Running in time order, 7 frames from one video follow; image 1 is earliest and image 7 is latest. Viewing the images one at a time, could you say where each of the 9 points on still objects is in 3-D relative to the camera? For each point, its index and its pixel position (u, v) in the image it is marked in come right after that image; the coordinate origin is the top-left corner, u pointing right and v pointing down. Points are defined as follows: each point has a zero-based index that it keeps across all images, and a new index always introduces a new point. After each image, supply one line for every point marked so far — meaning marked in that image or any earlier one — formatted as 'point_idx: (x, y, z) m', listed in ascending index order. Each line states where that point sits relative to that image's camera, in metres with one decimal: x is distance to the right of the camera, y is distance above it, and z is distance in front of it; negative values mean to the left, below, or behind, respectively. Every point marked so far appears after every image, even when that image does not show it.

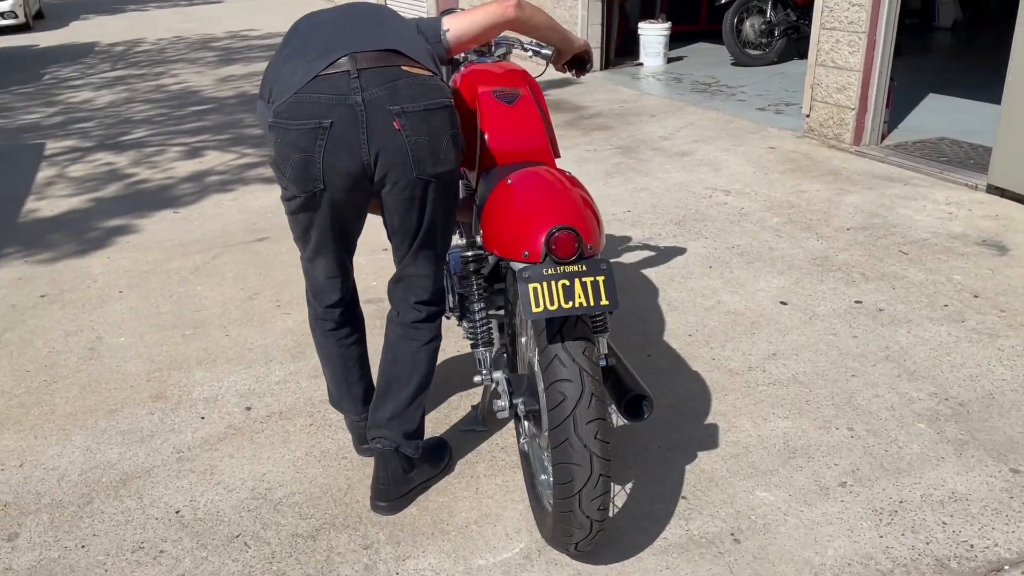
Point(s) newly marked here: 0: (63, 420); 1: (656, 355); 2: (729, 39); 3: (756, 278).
0: (-1.8, -0.5, +3.5) m
1: (+0.6, -0.3, +3.7) m
2: (+2.6, +3.0, +10.5) m
3: (+1.2, 0.0, +4.4) m
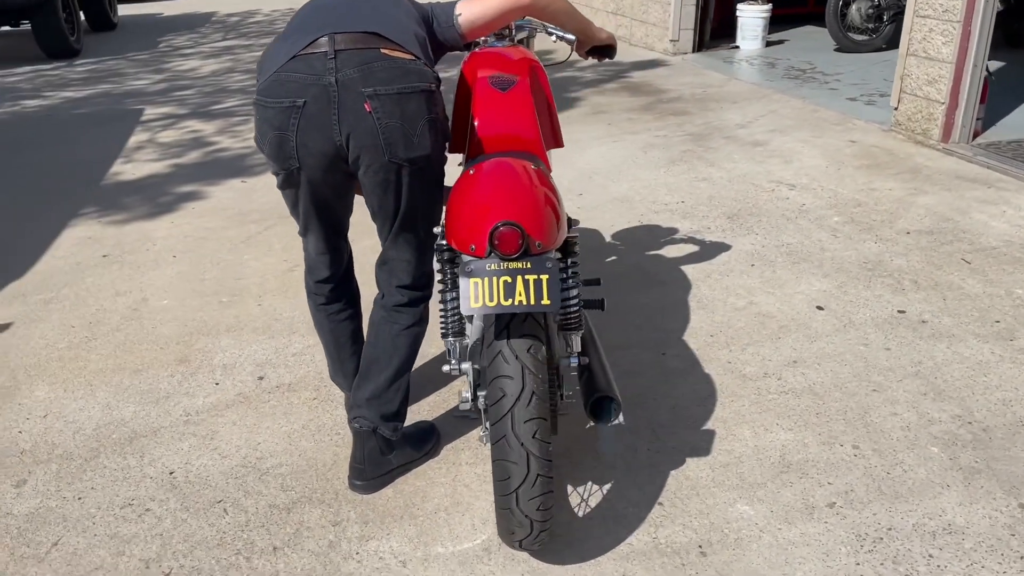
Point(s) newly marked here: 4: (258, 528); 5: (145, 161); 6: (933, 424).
0: (-1.8, -0.4, +3.6) m
1: (+0.7, -0.3, +3.6) m
2: (+3.7, +3.0, +10.0) m
3: (+1.4, 0.0, +4.2) m
4: (-0.8, -0.7, +2.7) m
5: (-2.9, +1.0, +7.0) m
6: (+1.5, -0.5, +3.0) m
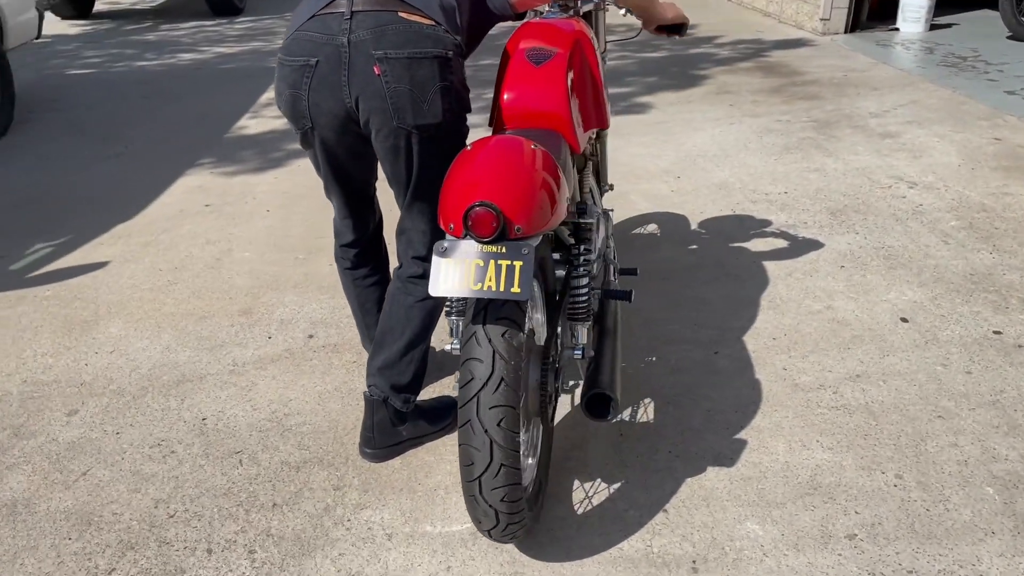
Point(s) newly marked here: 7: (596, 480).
0: (-1.5, -0.1, +3.8) m
1: (+0.8, -0.3, +3.4) m
2: (+5.1, +2.9, +9.0) m
3: (+1.7, 0.0, +3.9) m
4: (-0.8, -0.6, +2.7) m
5: (-2.0, +1.4, +7.3) m
6: (+1.5, -0.5, +2.7) m
7: (+0.3, -0.6, +2.7) m
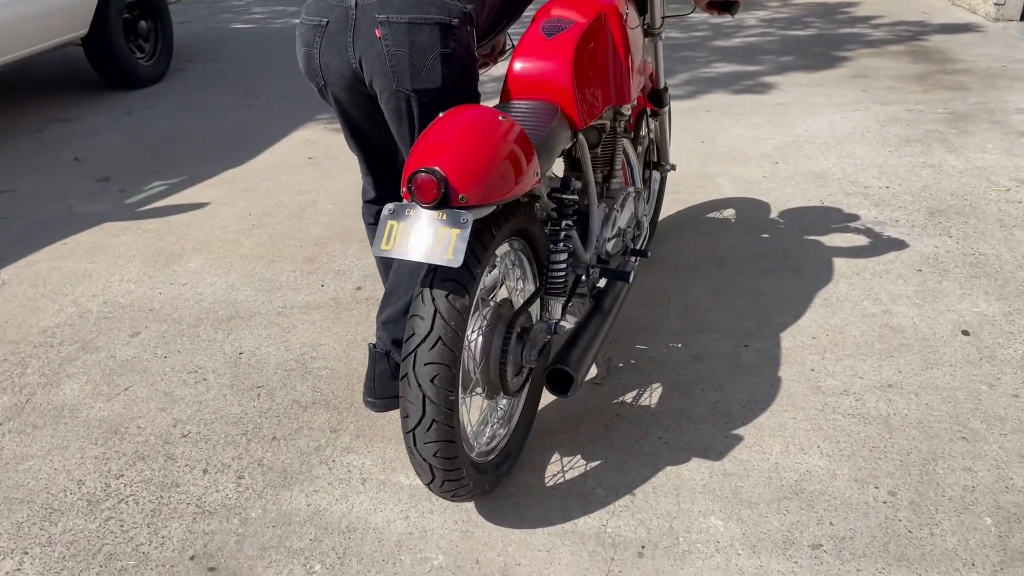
0: (-1.3, +0.1, +4.1) m
1: (+0.9, -0.2, +3.3) m
2: (+6.5, +2.6, +7.9) m
3: (+1.9, 0.0, +3.6) m
4: (-0.8, -0.4, +2.9) m
5: (-1.0, +1.8, +7.5) m
6: (+1.4, -0.6, +2.5) m
7: (+0.2, -0.5, +2.7) m
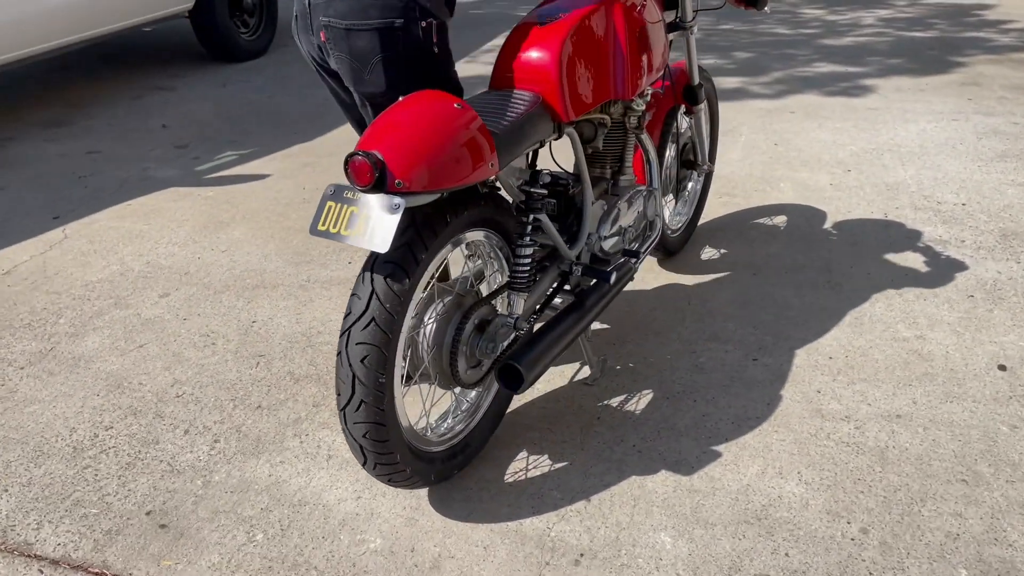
0: (-1.1, +0.3, +4.3) m
1: (+0.9, -0.3, +3.1) m
2: (+7.2, +2.2, +6.9) m
3: (+1.9, -0.1, +3.3) m
4: (-0.9, -0.3, +3.0) m
5: (-0.3, +2.0, +7.6) m
6: (+1.3, -0.7, +2.3) m
7: (+0.1, -0.5, +2.6) m
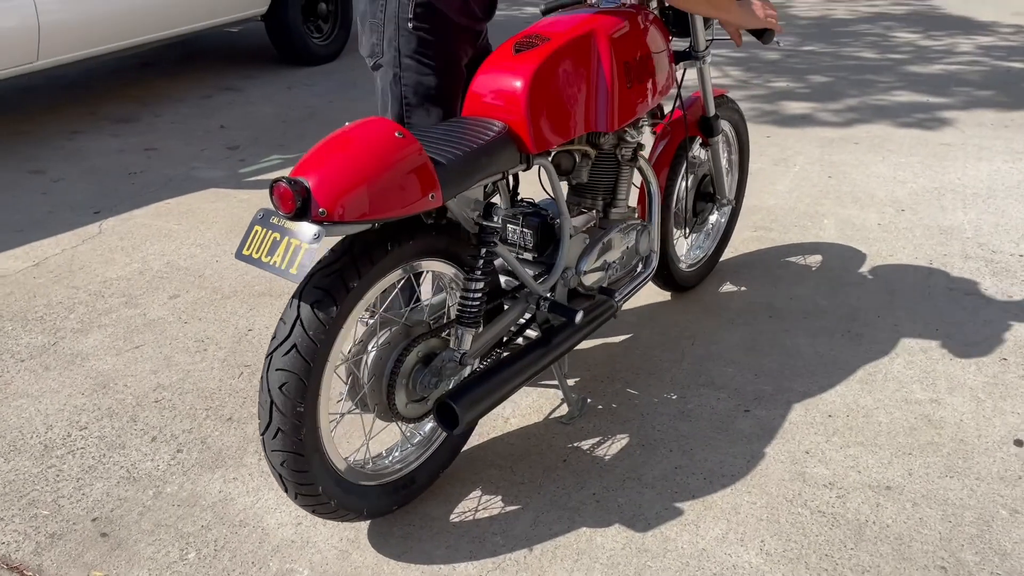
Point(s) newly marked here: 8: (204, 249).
0: (-1.0, +0.2, +4.3) m
1: (+0.8, -0.4, +2.9) m
2: (+7.7, +1.5, +6.1) m
3: (+1.8, -0.4, +3.0) m
4: (-0.9, -0.4, +3.0) m
5: (+0.3, +1.8, +7.5) m
6: (+1.1, -0.8, +2.0) m
7: (0.0, -0.6, +2.6) m
8: (-1.5, +0.2, +4.2) m
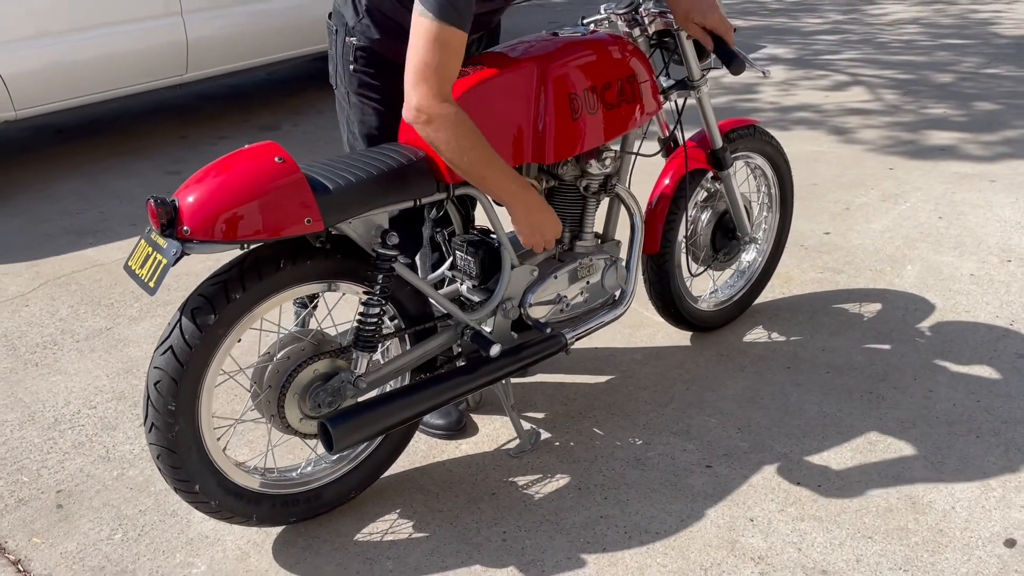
0: (-0.8, +0.2, +4.5) m
1: (+0.6, -0.6, +2.7) m
2: (+8.2, +0.8, +4.1) m
3: (+1.6, -0.6, +2.5) m
4: (-1.0, -0.4, +3.2) m
5: (+1.4, +1.6, +7.3) m
6: (+0.6, -1.0, +1.8) m
7: (-0.3, -0.7, +2.6) m
8: (-1.2, +0.2, +4.5) m
